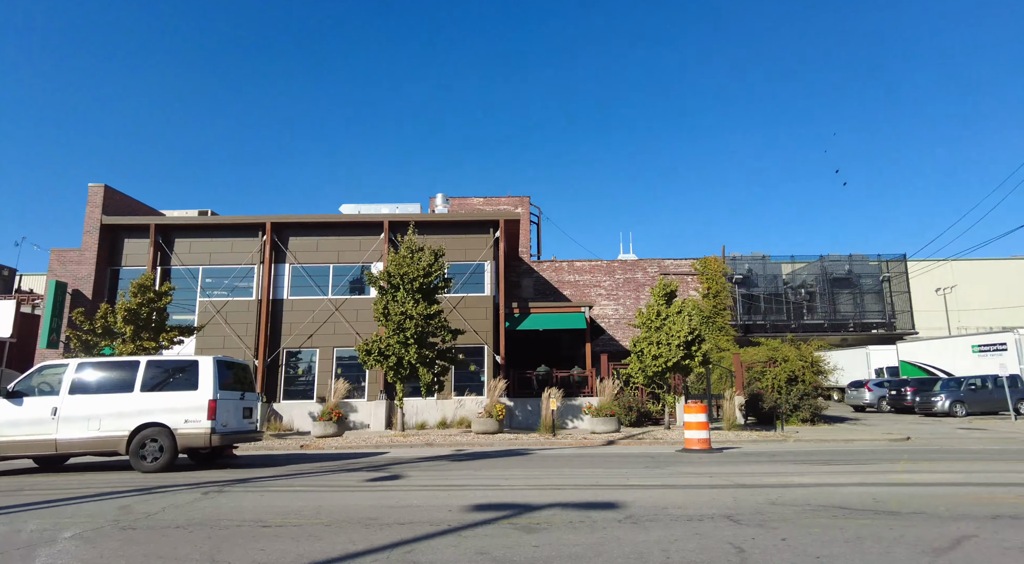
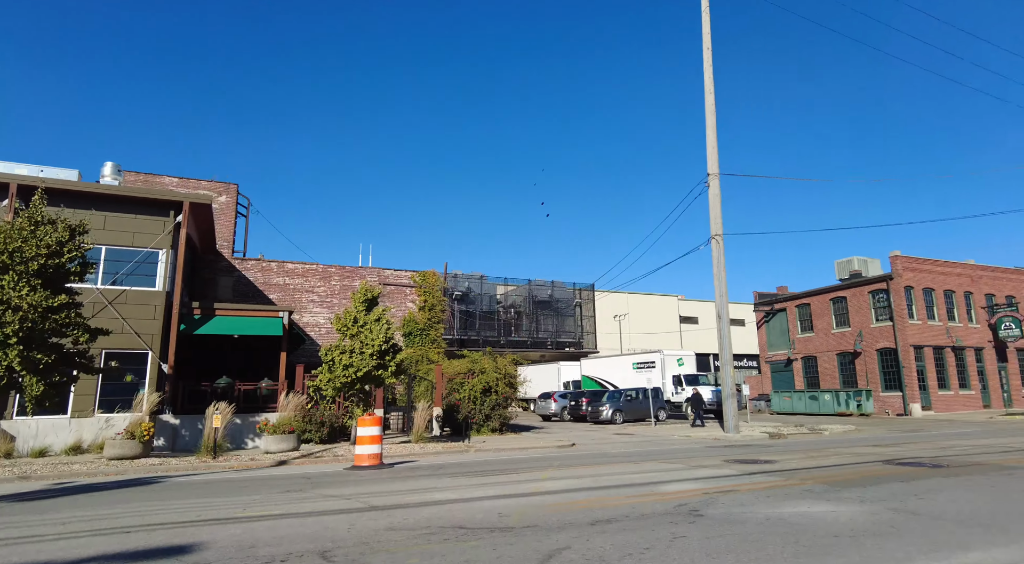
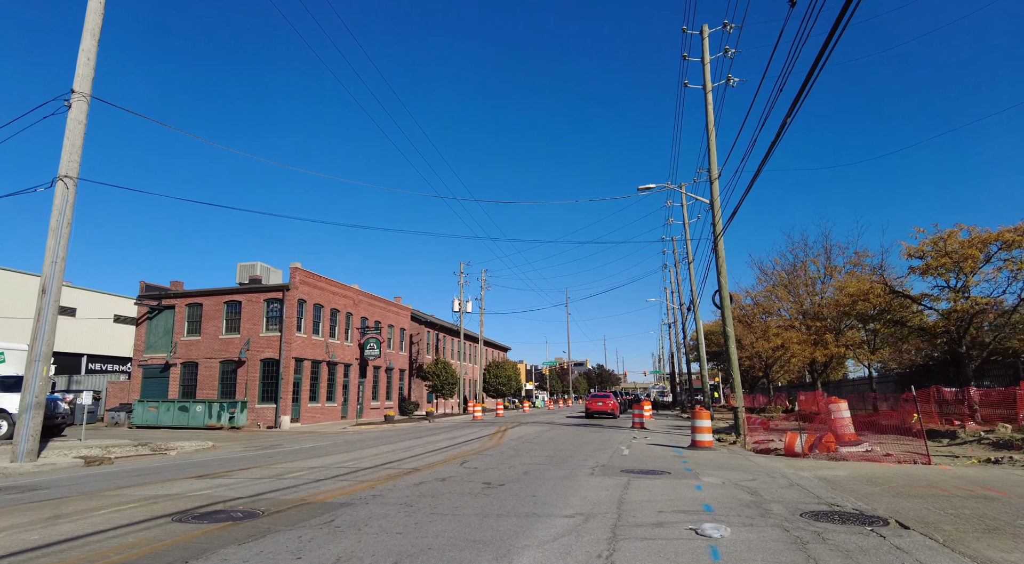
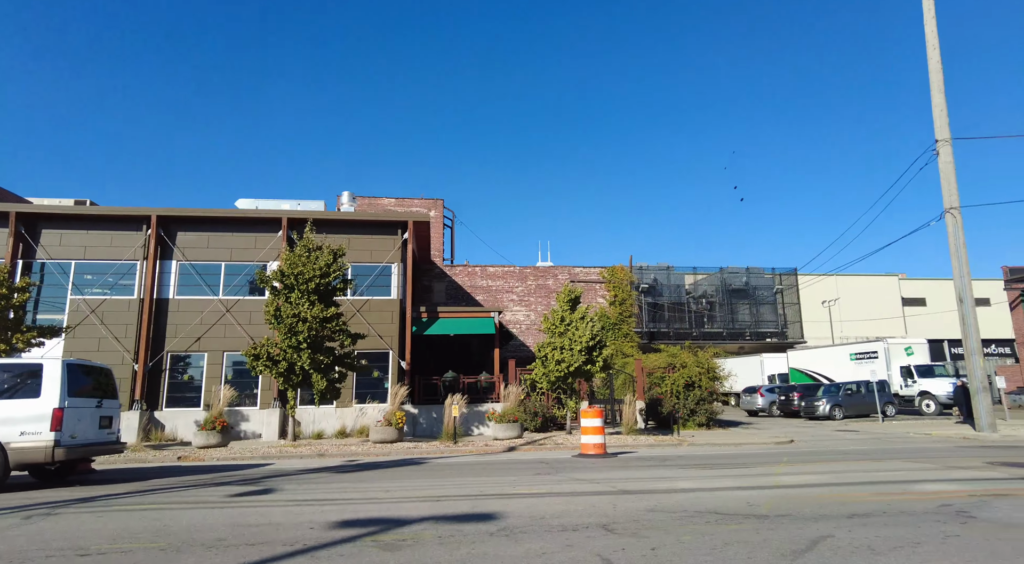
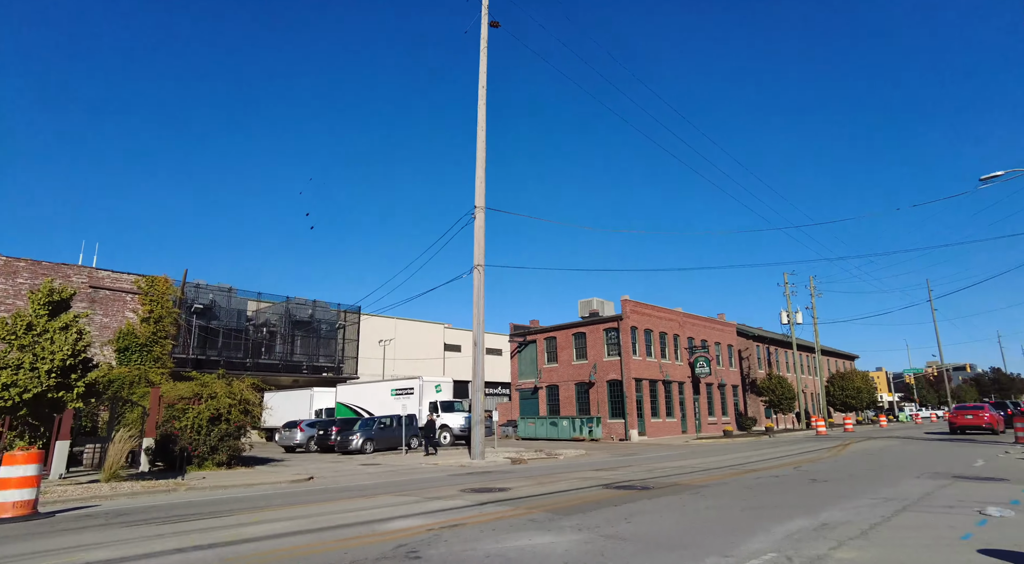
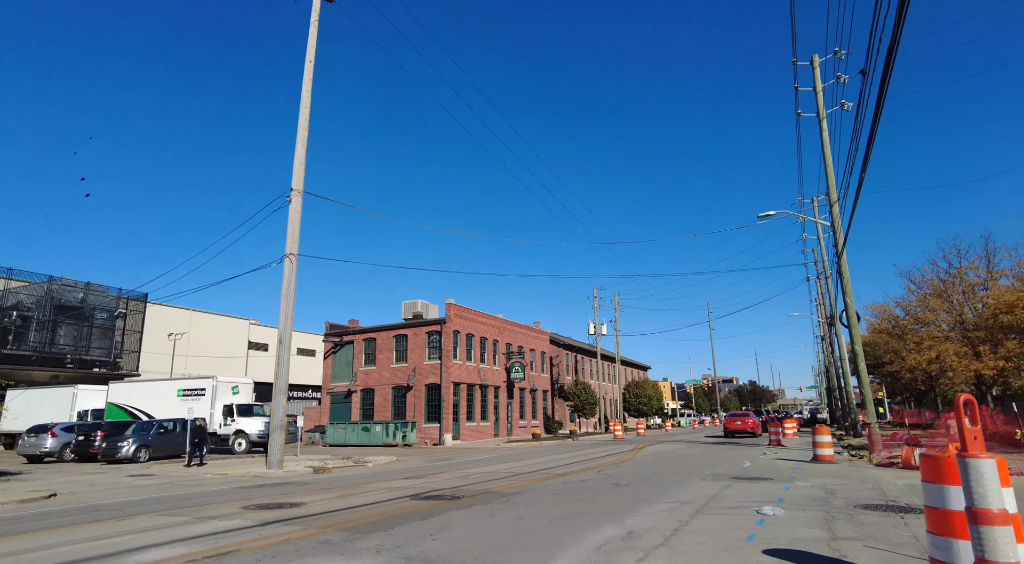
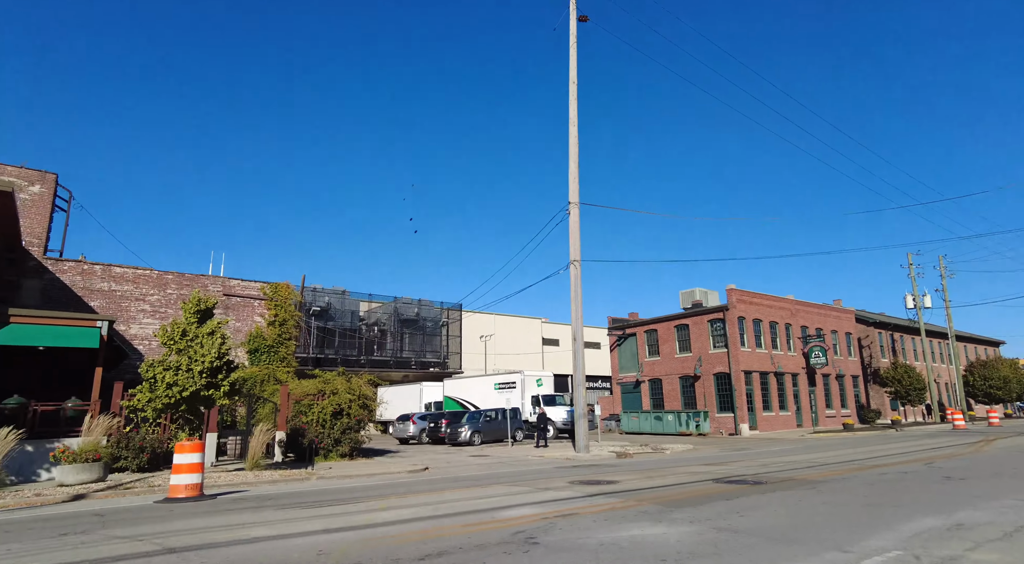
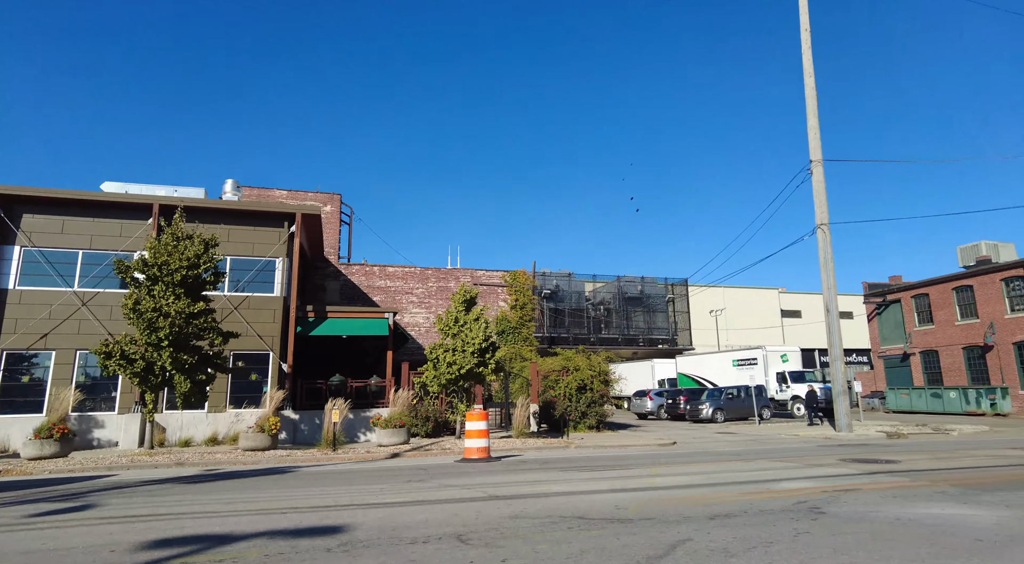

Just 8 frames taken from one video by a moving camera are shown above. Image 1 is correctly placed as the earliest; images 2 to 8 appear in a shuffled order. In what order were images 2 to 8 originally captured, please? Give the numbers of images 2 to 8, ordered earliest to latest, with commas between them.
4, 8, 2, 7, 5, 6, 3
